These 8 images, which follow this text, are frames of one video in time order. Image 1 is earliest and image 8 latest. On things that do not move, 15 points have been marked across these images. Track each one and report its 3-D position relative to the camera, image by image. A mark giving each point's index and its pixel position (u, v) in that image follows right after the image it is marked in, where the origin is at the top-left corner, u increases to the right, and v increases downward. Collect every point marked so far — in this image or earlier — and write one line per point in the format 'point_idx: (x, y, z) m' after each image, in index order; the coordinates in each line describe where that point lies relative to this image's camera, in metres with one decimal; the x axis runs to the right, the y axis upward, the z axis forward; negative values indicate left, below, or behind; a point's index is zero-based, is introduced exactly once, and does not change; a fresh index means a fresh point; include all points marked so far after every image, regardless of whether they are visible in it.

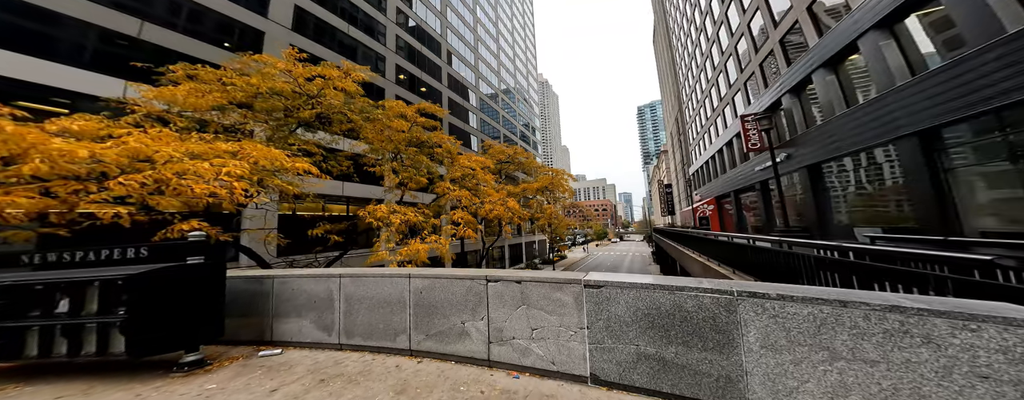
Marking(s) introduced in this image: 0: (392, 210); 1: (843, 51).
0: (-4.0, -0.4, +9.0) m
1: (+12.4, +5.8, +10.7) m
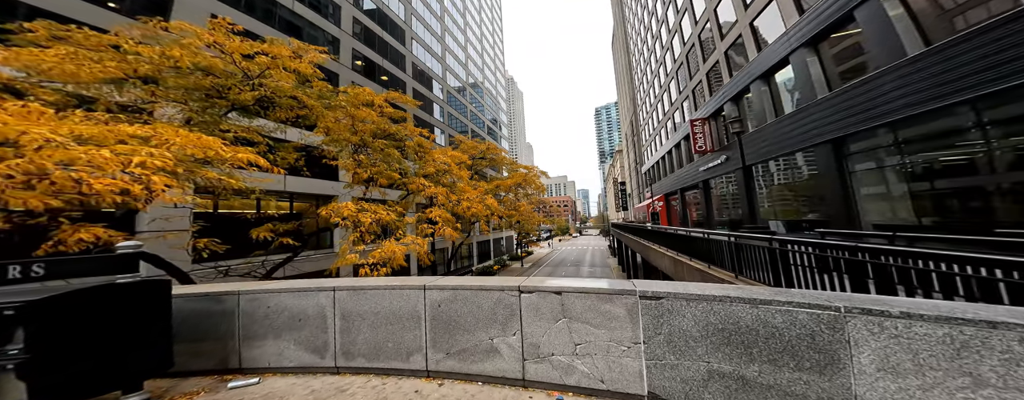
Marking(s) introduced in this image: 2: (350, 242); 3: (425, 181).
0: (-4.6, -0.2, +8.3) m
1: (+11.6, +5.8, +11.9) m
2: (-4.7, -1.2, +8.0) m
3: (-4.0, +0.9, +12.6) m
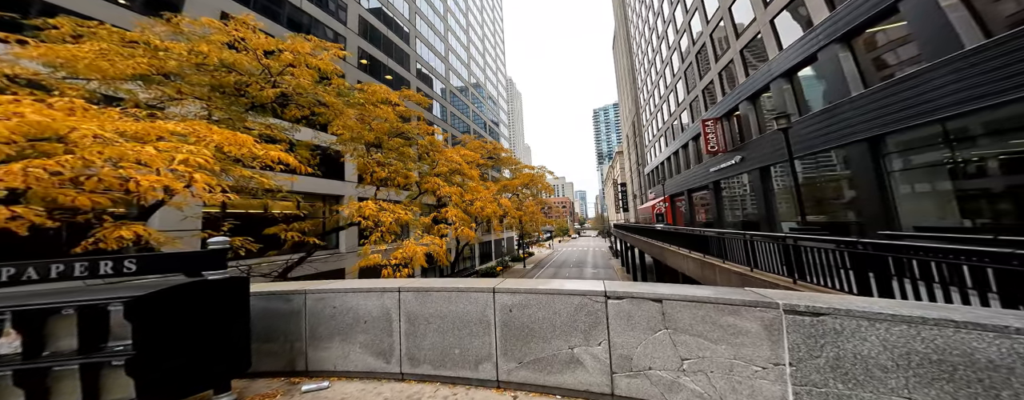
0: (-3.9, -0.2, +8.2) m
1: (+12.3, +5.8, +11.6) m
2: (-4.1, -1.2, +7.9) m
3: (-3.3, +0.9, +12.5) m
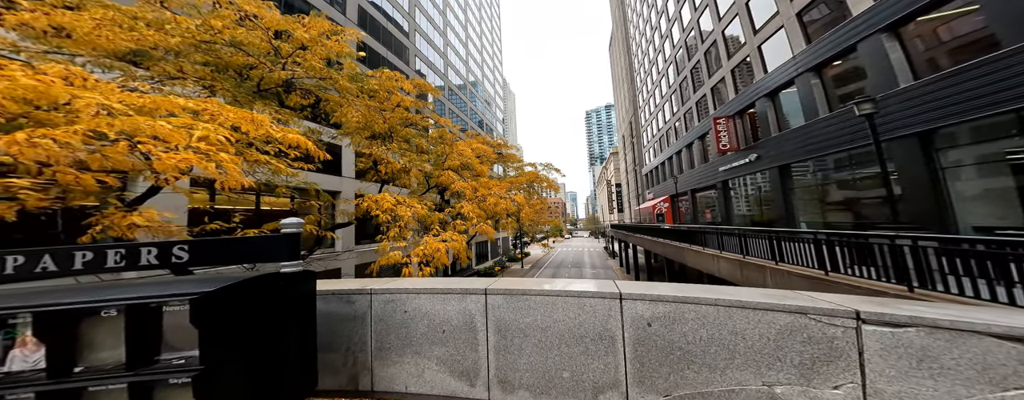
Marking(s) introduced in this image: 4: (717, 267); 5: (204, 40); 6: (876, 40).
0: (-3.1, 0.0, +7.5) m
1: (+13.1, +5.8, +11.2) m
2: (-3.2, -1.0, +7.2) m
3: (-2.5, +1.1, +11.8) m
4: (+7.2, -2.4, +9.8) m
5: (-6.6, +3.5, +5.9) m
6: (+12.6, +5.5, +9.6) m
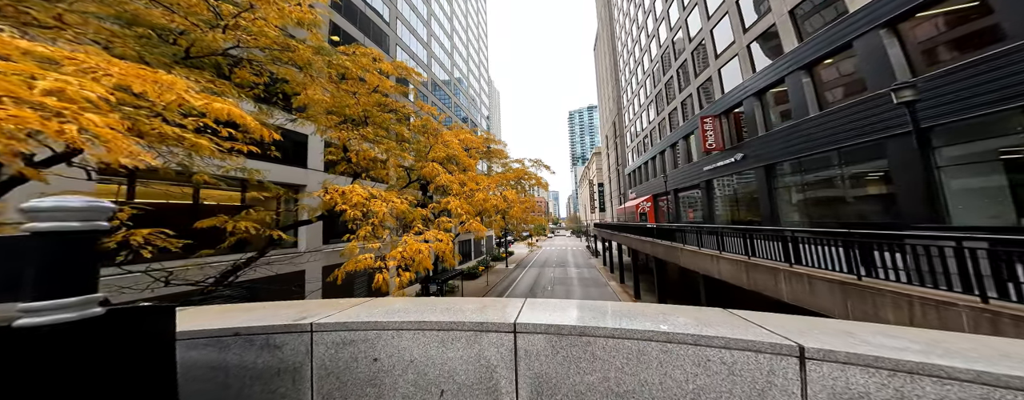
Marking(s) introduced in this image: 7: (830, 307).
0: (-3.2, +0.1, +6.4) m
1: (+12.8, +5.9, +11.1) m
2: (-3.3, -0.8, +6.1) m
3: (-2.9, +1.3, +10.7) m
4: (+6.9, -2.3, +9.4) m
5: (-6.6, +3.7, +4.6) m
6: (+12.3, +5.5, +9.5) m
7: (+5.8, -1.9, +5.1) m
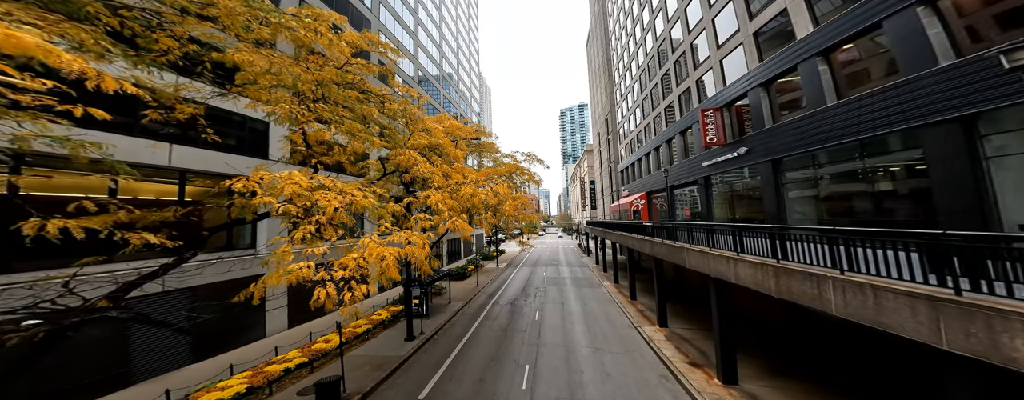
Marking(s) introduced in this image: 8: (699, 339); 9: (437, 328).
0: (-3.4, +0.3, +5.0) m
1: (+12.5, +6.0, +10.1) m
2: (-3.5, -0.6, +4.7) m
3: (-3.2, +1.5, +9.3) m
4: (+6.6, -2.2, +8.3) m
5: (-6.6, +3.9, +3.0) m
6: (+12.1, +5.6, +8.5) m
7: (+5.7, -1.8, +4.0) m
8: (+8.6, -6.4, +12.8) m
9: (-3.8, -6.6, +14.3) m
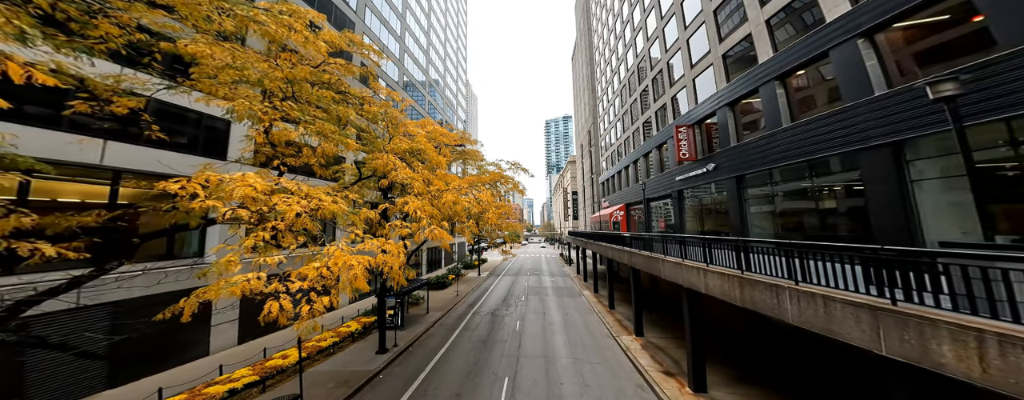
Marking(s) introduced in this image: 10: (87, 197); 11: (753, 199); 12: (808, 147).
0: (-3.8, +0.2, +4.8) m
1: (+11.8, +5.5, +11.0) m
2: (-4.0, -0.7, +4.4) m
3: (-3.9, +1.2, +9.1) m
4: (+5.9, -2.6, +8.5) m
5: (-7.0, +3.9, +2.7) m
6: (+11.5, +5.1, +9.3) m
7: (+5.2, -2.1, +4.2) m
8: (+7.5, -6.9, +13.0) m
9: (-5.0, -7.0, +13.8) m
10: (-11.4, +0.1, +7.8) m
11: (+11.7, 0.0, +13.3) m
12: (+11.4, +2.1, +10.6) m
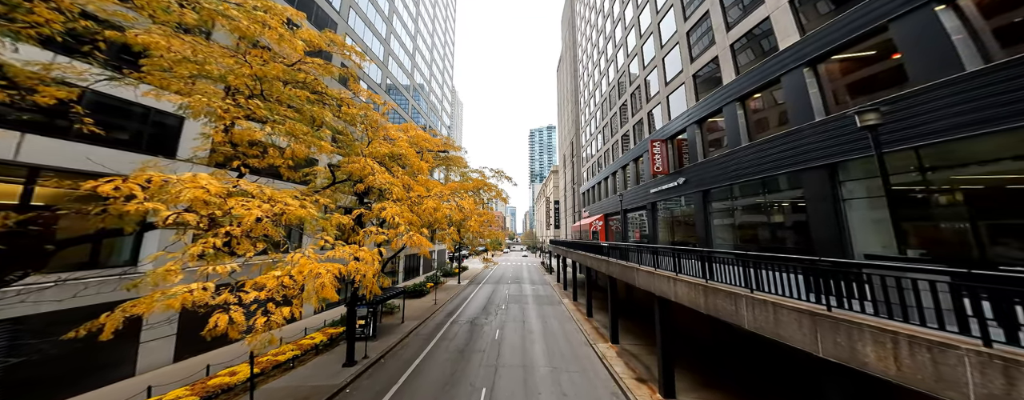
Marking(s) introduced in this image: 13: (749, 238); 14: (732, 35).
0: (-4.3, +0.2, +4.6) m
1: (+11.0, +4.9, +11.8) m
2: (-4.5, -0.8, +4.2) m
3: (-4.6, +1.1, +8.9) m
4: (+5.1, -2.9, +8.8) m
5: (-7.3, +3.9, +2.5) m
6: (+10.8, +4.6, +10.2) m
7: (+4.7, -2.3, +4.5) m
8: (+6.4, -7.5, +13.3) m
9: (-6.1, -7.2, +13.3) m
10: (-12.0, +0.1, +7.2) m
11: (+10.7, -0.6, +14.0) m
12: (+10.6, +1.5, +11.4) m
13: (+10.6, -1.6, +12.1) m
14: (+11.2, +8.3, +14.0) m
